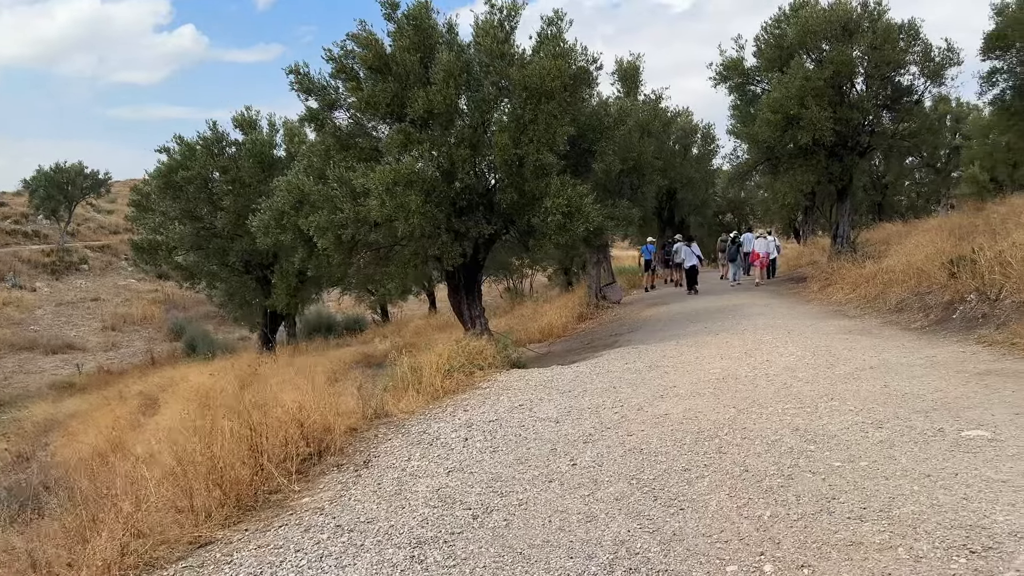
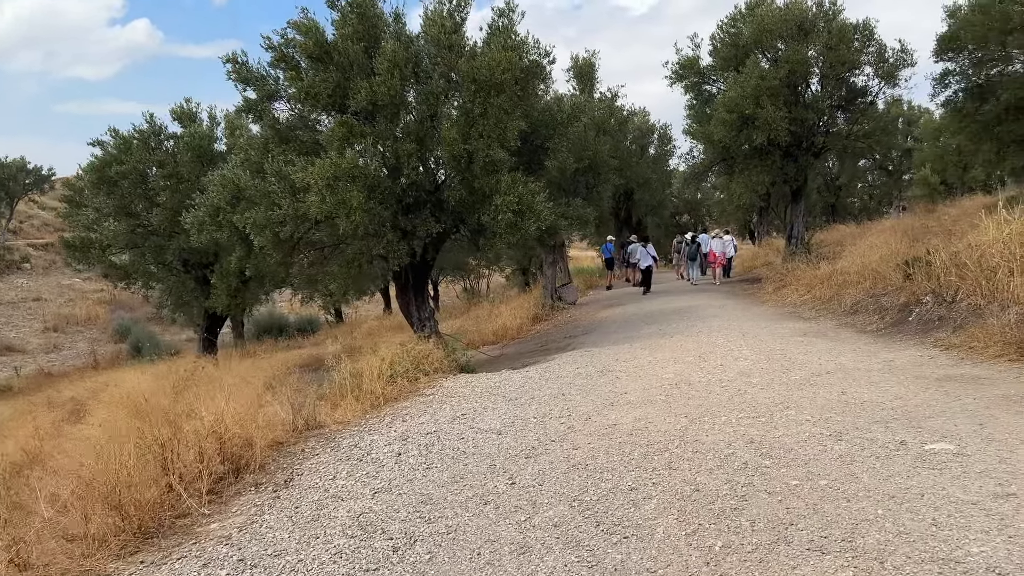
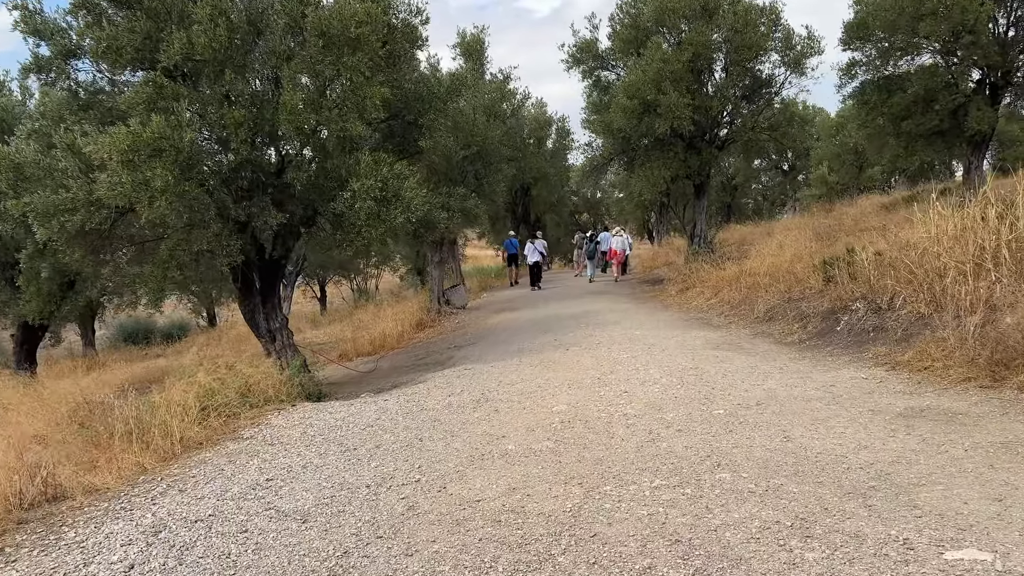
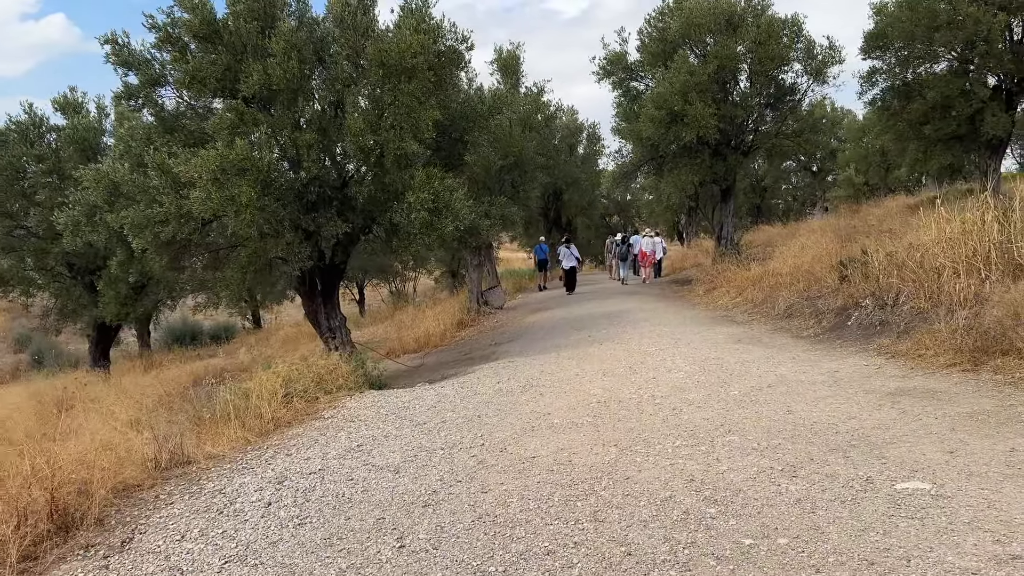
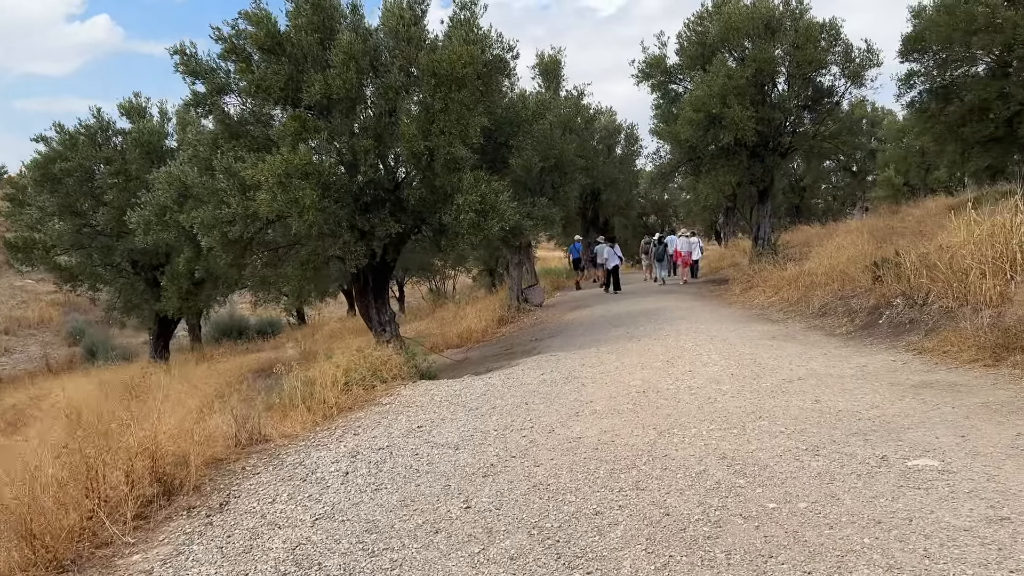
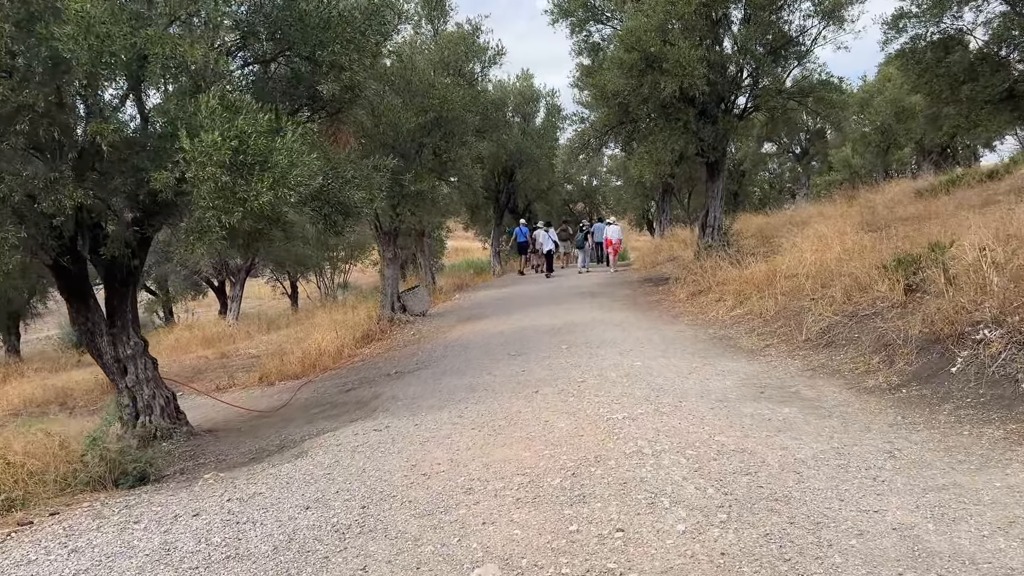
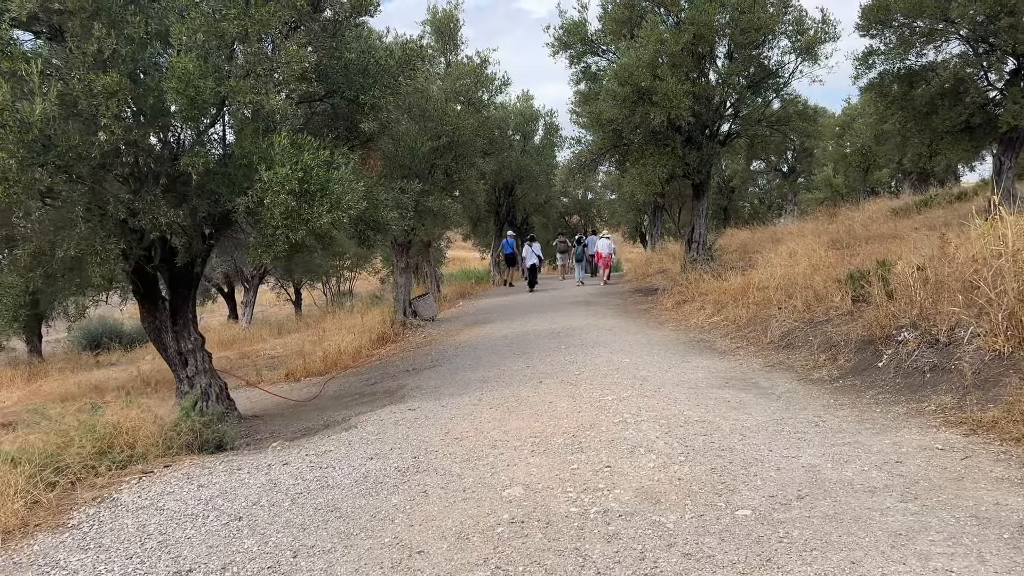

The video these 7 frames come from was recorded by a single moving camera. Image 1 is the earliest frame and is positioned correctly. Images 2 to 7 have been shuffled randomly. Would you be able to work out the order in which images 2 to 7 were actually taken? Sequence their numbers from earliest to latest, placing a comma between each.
2, 5, 4, 3, 7, 6
